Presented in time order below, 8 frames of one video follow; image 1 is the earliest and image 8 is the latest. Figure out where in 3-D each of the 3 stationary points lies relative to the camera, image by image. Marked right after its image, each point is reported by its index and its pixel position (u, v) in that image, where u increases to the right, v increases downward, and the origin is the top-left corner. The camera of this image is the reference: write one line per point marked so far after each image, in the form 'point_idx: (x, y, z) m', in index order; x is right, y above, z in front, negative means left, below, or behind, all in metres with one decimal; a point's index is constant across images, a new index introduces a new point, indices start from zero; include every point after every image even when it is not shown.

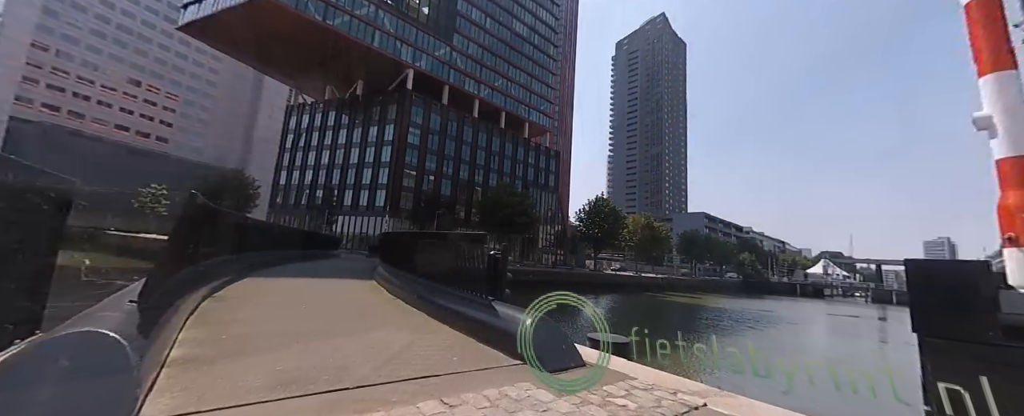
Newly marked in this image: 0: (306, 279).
0: (-5.4, -1.8, +8.0) m
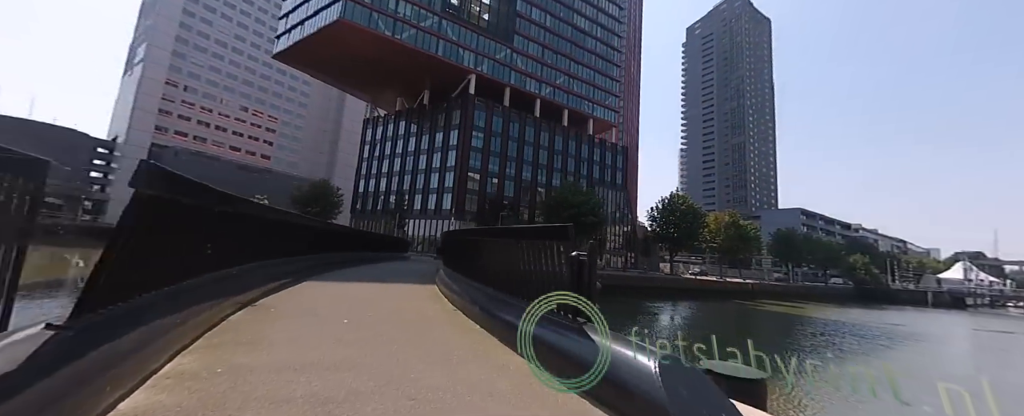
0: (-3.7, -1.9, +8.3) m
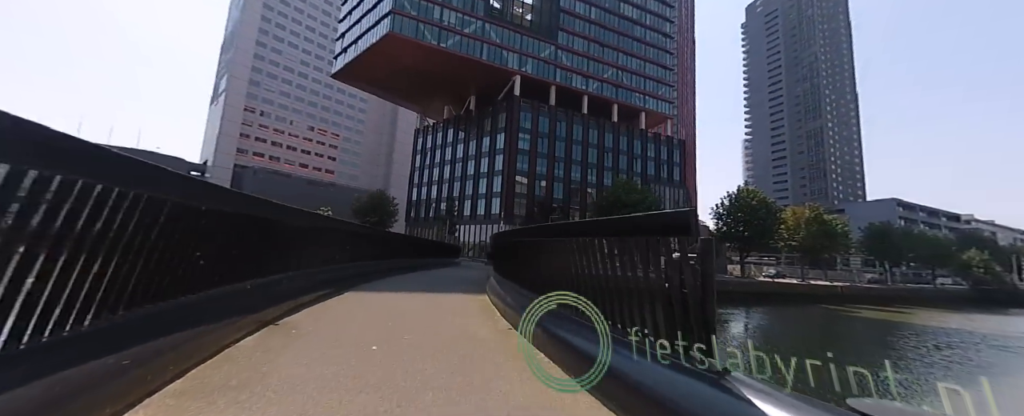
0: (-2.3, -2.0, +8.2) m
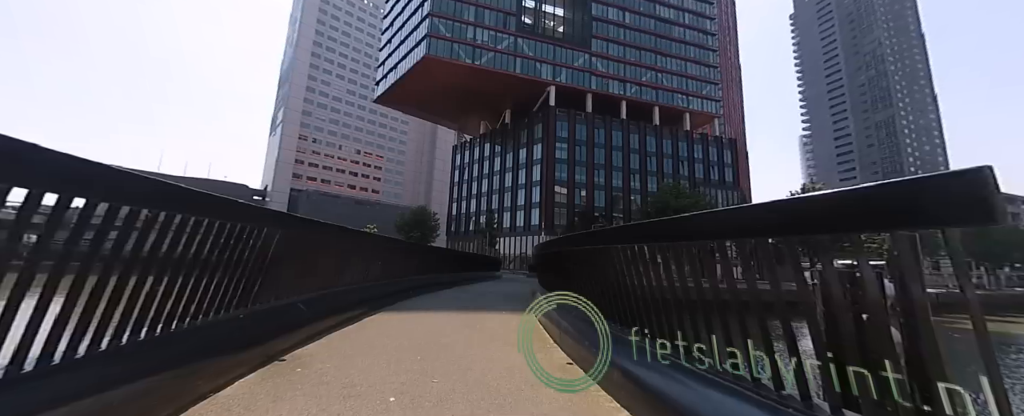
0: (-1.1, -2.4, +8.0) m
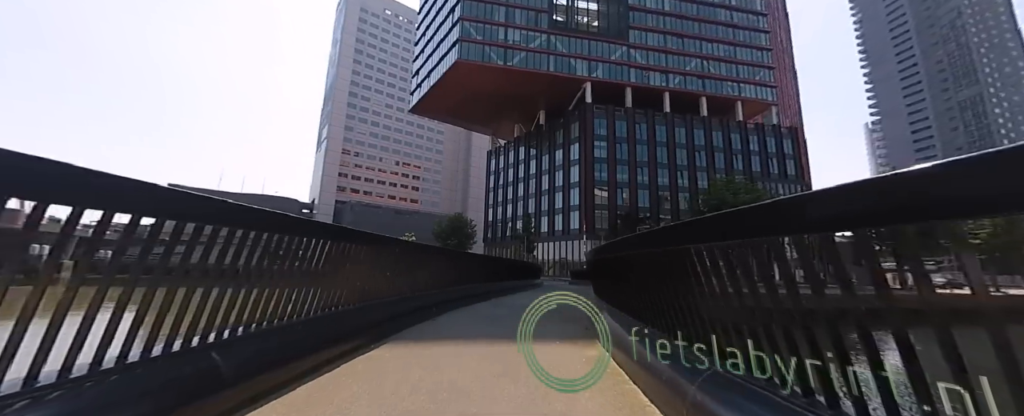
0: (-0.1, -2.5, +7.4) m
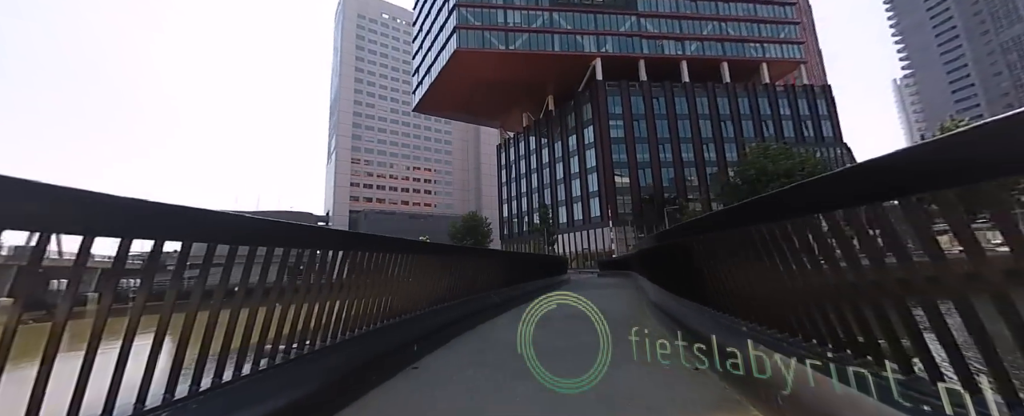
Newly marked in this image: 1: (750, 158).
0: (+0.4, -2.2, +6.6) m
1: (+12.2, +2.1, +16.8) m
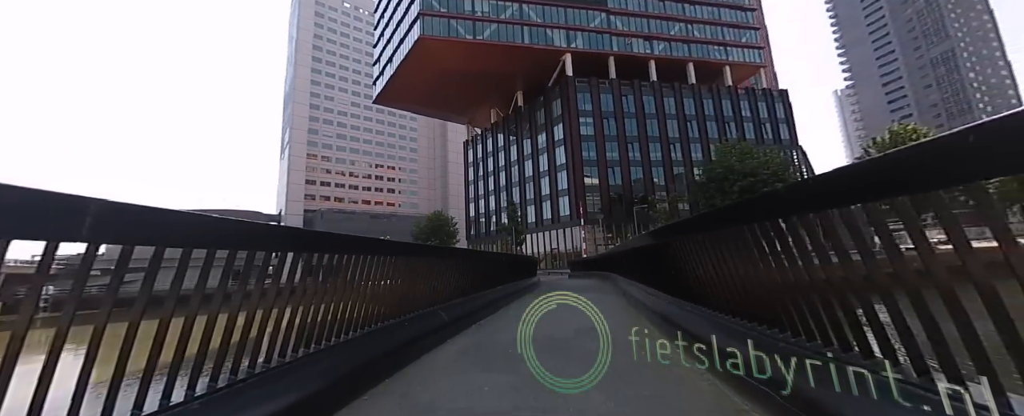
0: (-0.3, -2.2, +6.0) m
1: (+10.5, +2.1, +17.1) m
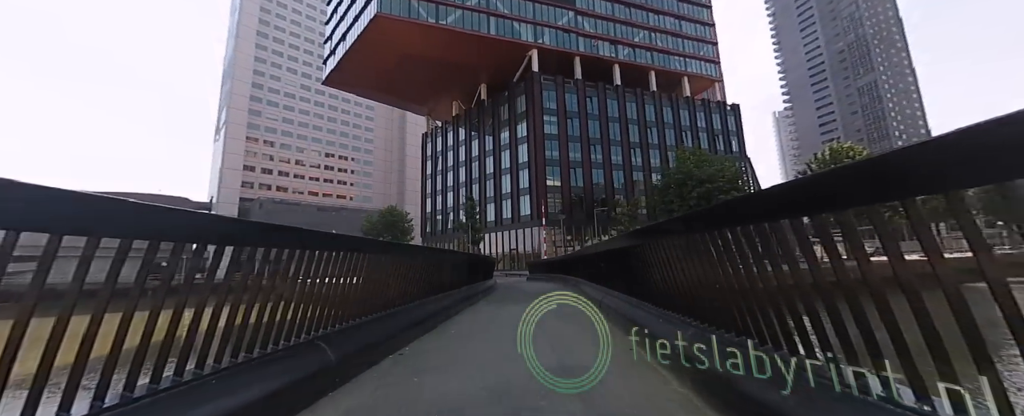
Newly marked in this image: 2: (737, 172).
0: (-1.3, -2.1, +5.3) m
1: (+8.4, +1.8, +17.6) m
2: (+10.8, +1.5, +16.4) m
